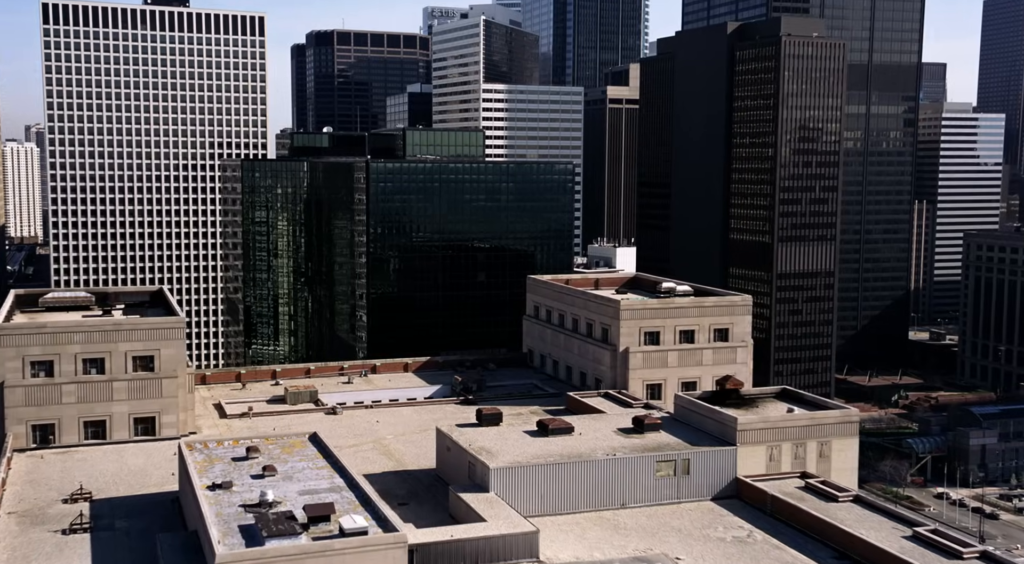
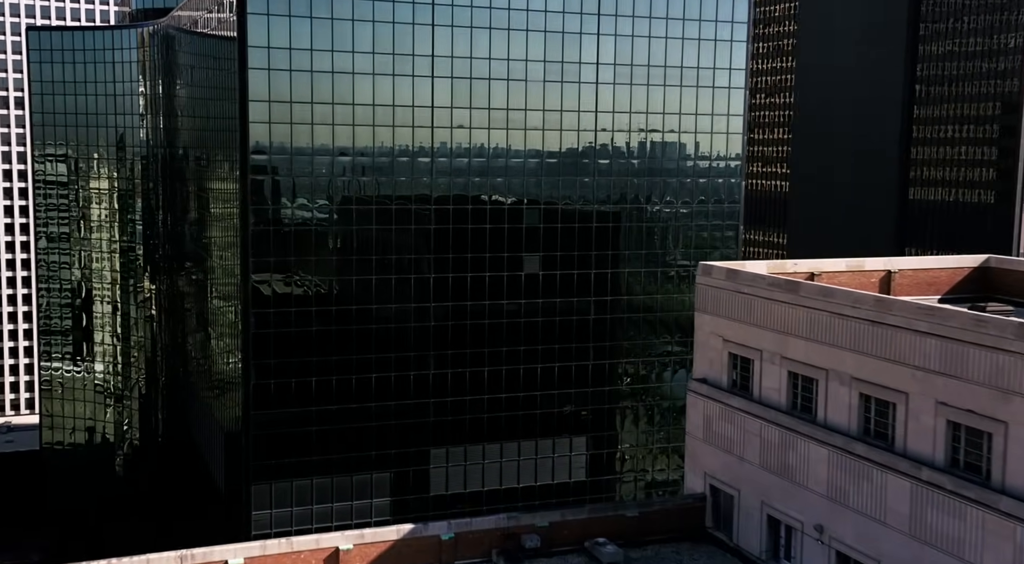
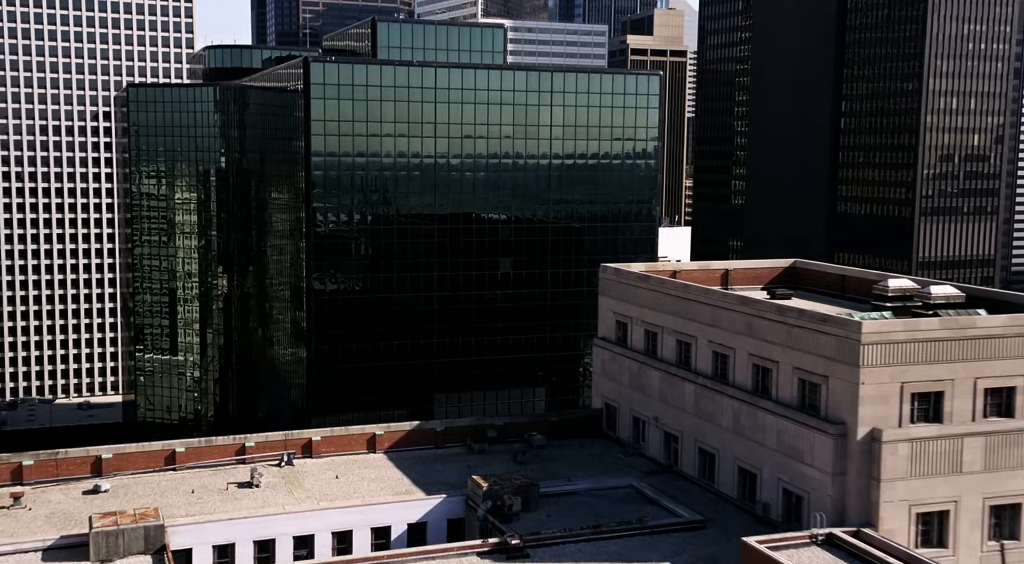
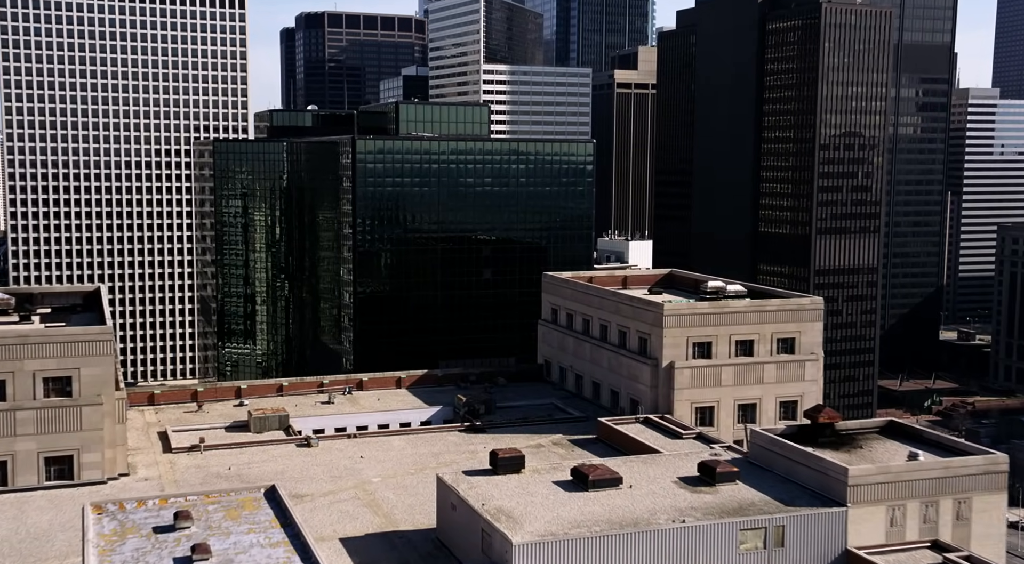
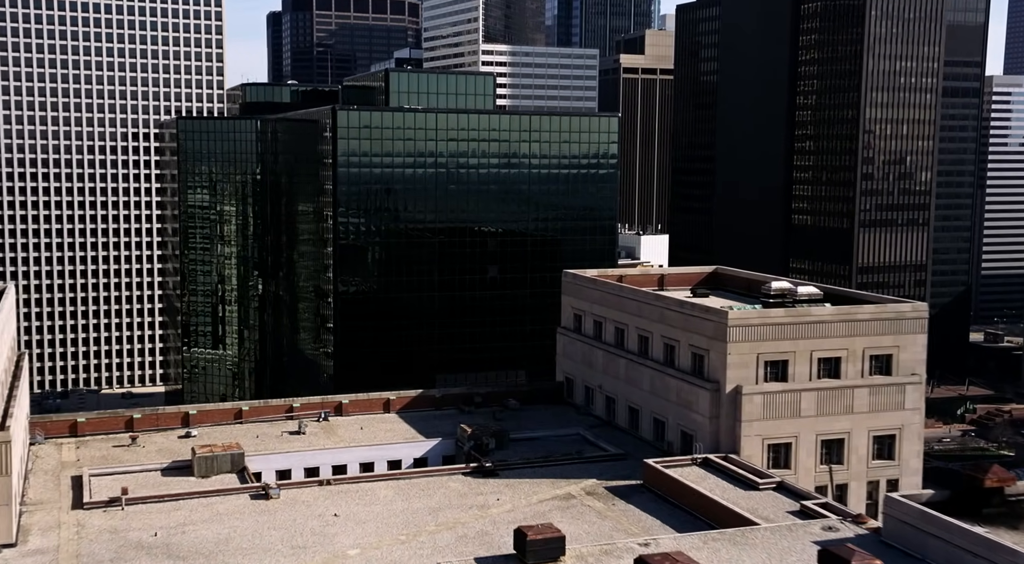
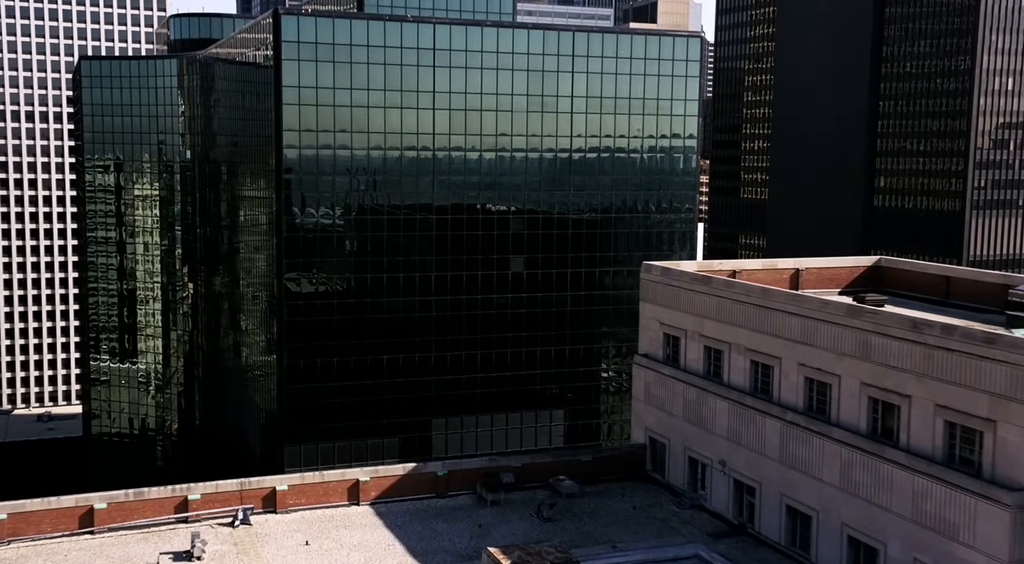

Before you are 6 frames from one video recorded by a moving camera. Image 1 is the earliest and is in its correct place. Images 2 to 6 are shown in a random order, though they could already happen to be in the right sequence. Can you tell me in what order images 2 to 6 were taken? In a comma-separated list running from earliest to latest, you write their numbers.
4, 5, 3, 6, 2
